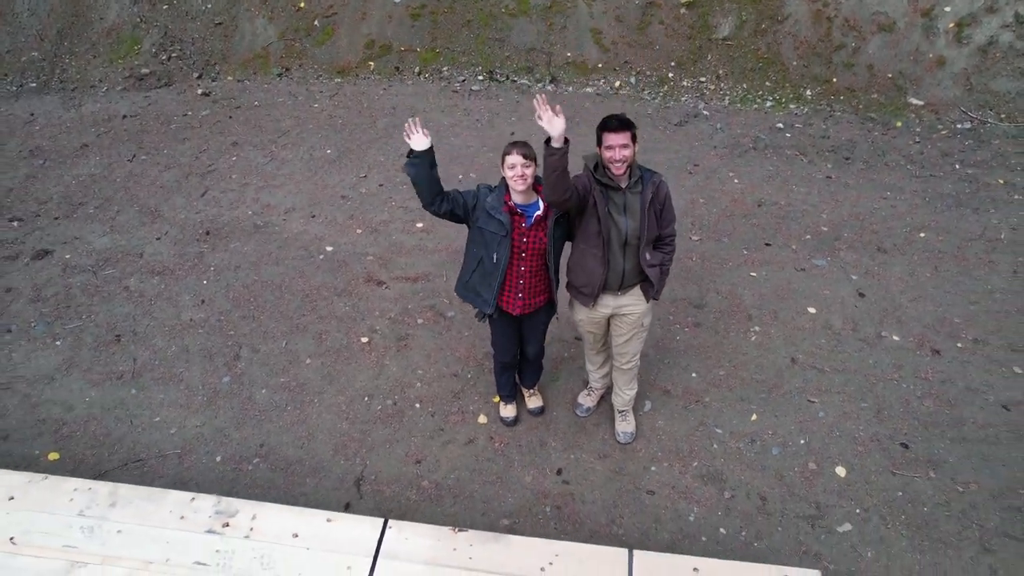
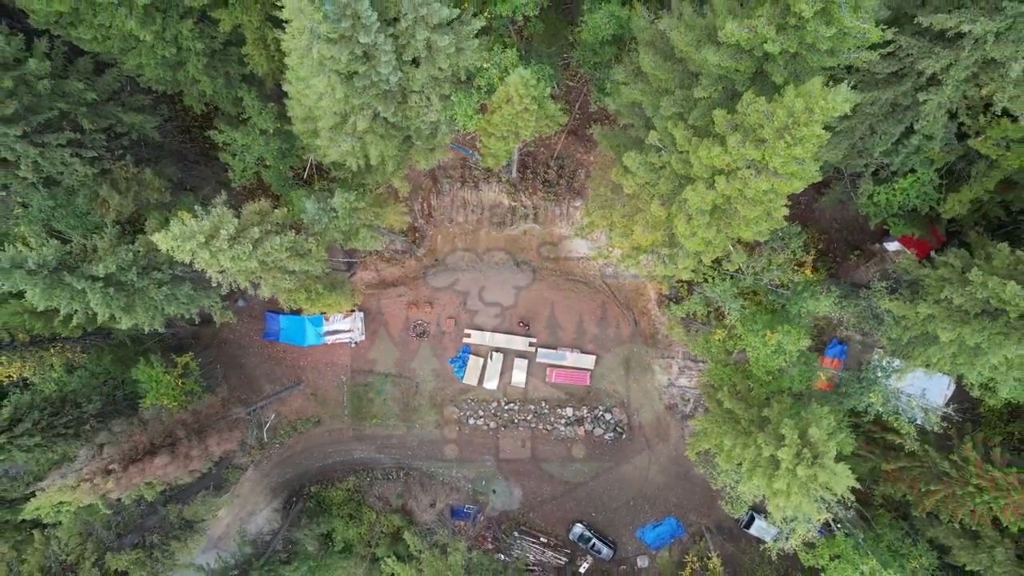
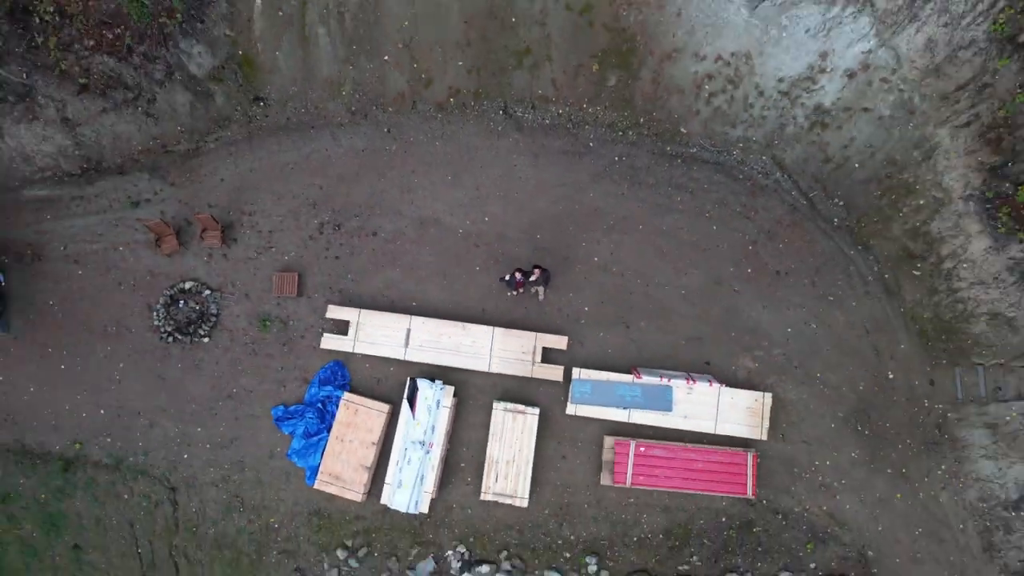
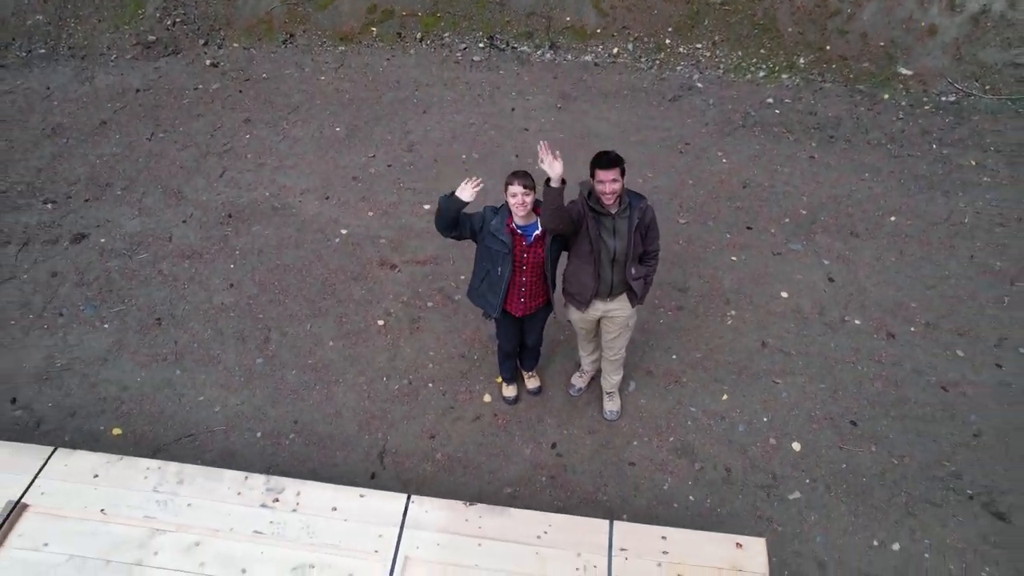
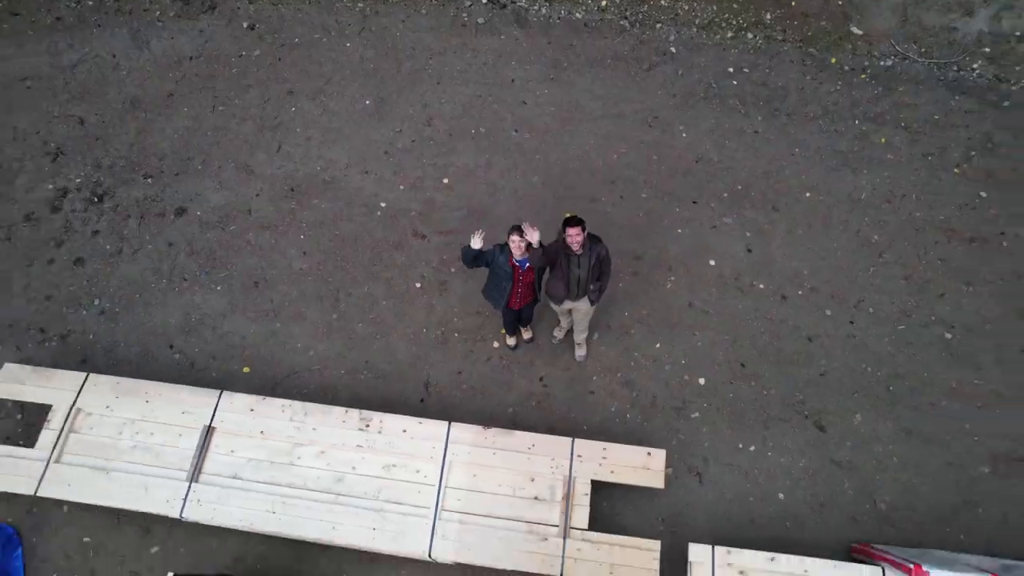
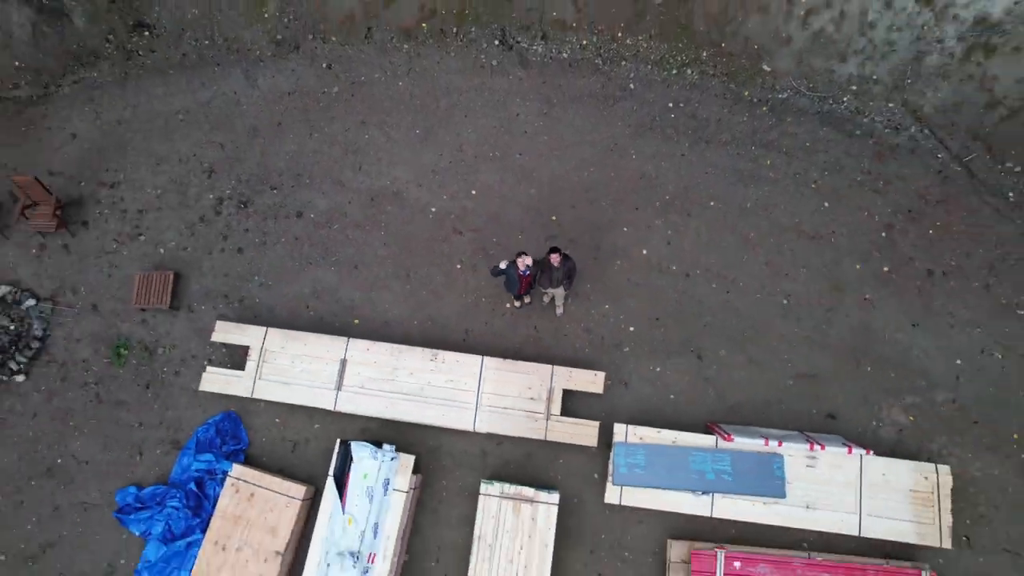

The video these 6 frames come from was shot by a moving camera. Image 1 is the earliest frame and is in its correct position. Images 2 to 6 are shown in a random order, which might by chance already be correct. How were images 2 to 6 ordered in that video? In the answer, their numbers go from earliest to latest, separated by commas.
4, 5, 6, 3, 2
